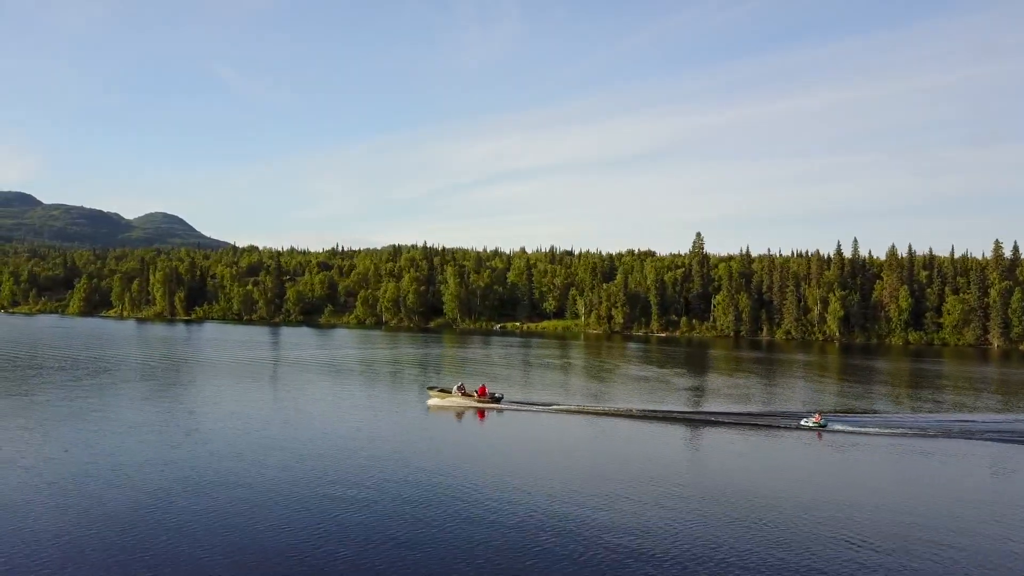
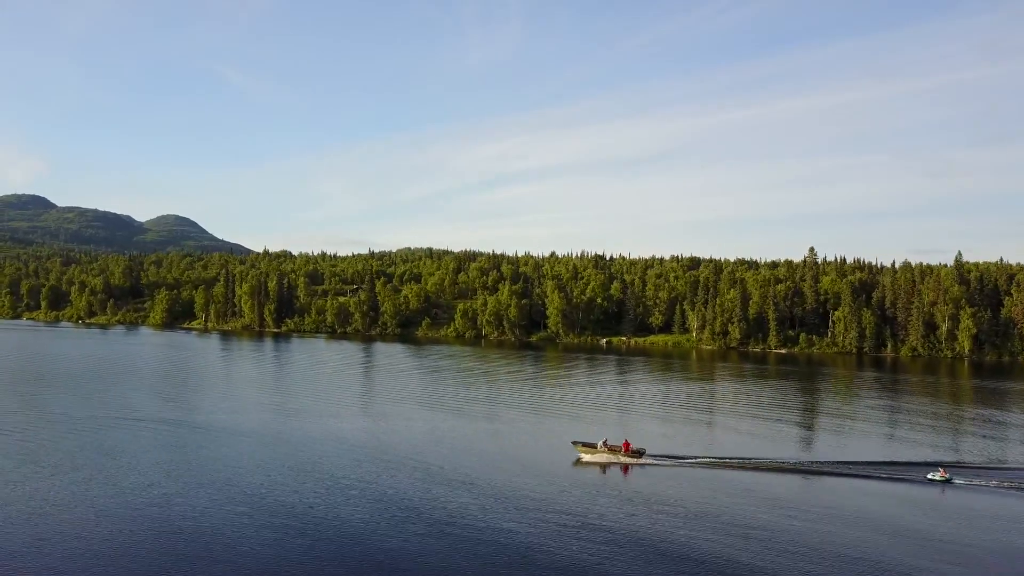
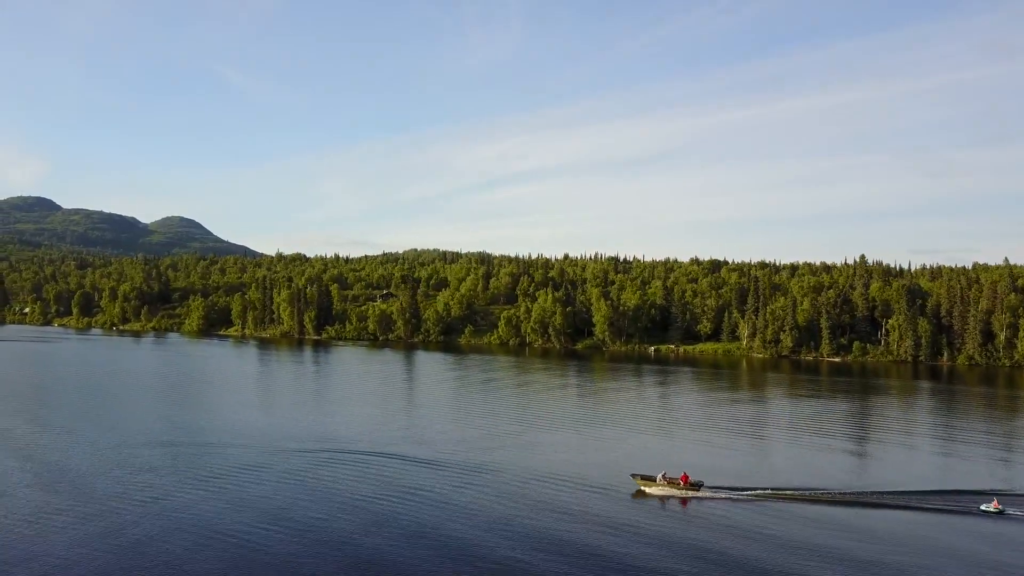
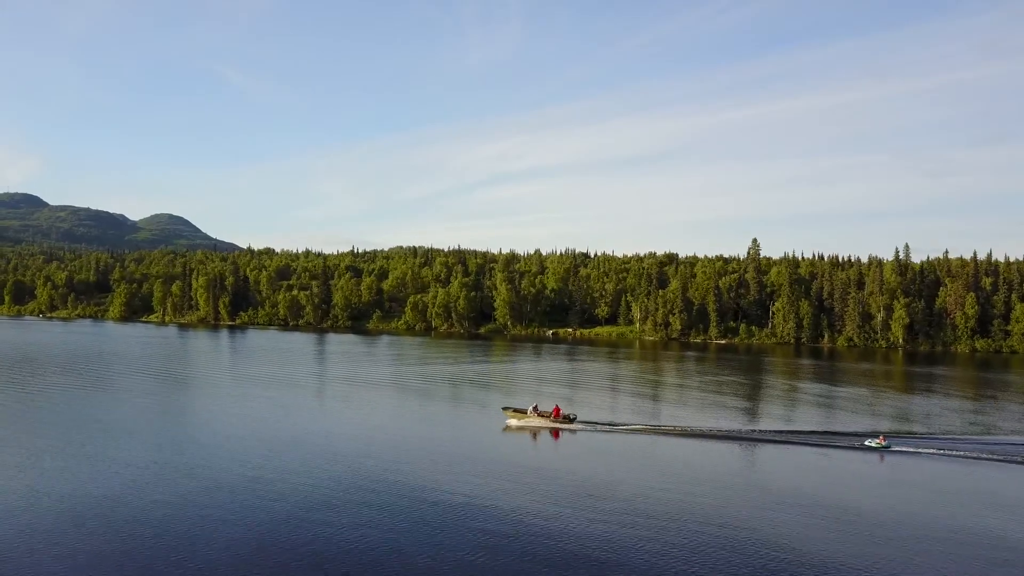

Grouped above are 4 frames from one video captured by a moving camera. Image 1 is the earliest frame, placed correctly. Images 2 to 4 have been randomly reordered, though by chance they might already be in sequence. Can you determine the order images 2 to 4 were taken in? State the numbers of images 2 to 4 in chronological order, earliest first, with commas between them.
4, 2, 3
